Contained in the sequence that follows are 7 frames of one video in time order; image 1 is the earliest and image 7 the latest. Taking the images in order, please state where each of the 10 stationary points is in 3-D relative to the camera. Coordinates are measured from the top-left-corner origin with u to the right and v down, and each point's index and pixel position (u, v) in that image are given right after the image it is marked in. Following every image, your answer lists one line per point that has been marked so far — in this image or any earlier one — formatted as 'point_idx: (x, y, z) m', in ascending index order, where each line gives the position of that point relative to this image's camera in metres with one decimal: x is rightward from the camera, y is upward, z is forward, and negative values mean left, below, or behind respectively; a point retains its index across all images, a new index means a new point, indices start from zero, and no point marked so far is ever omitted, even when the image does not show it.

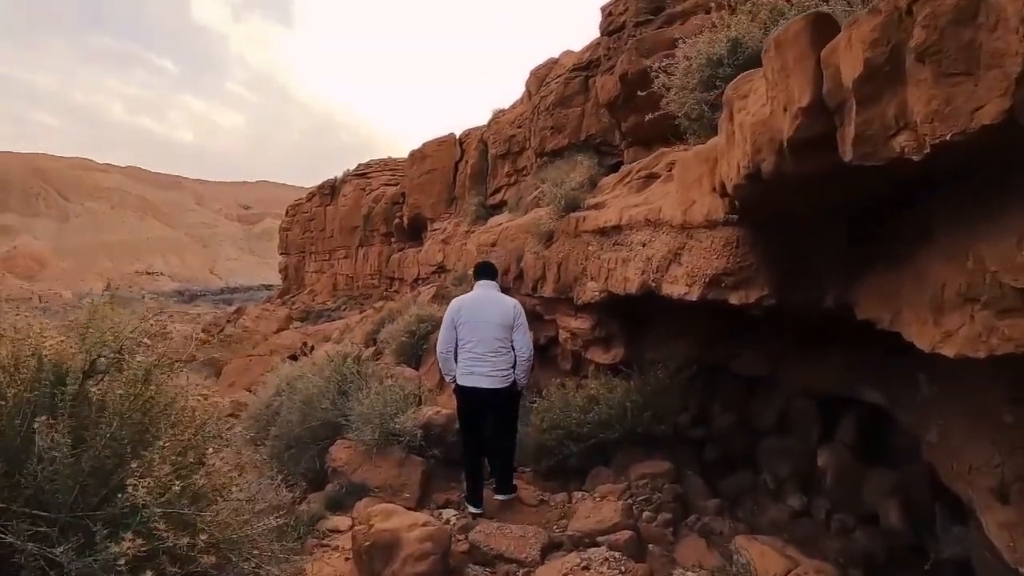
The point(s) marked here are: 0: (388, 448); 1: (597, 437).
0: (-0.9, -1.2, +6.1) m
1: (+0.8, -1.3, +6.9) m
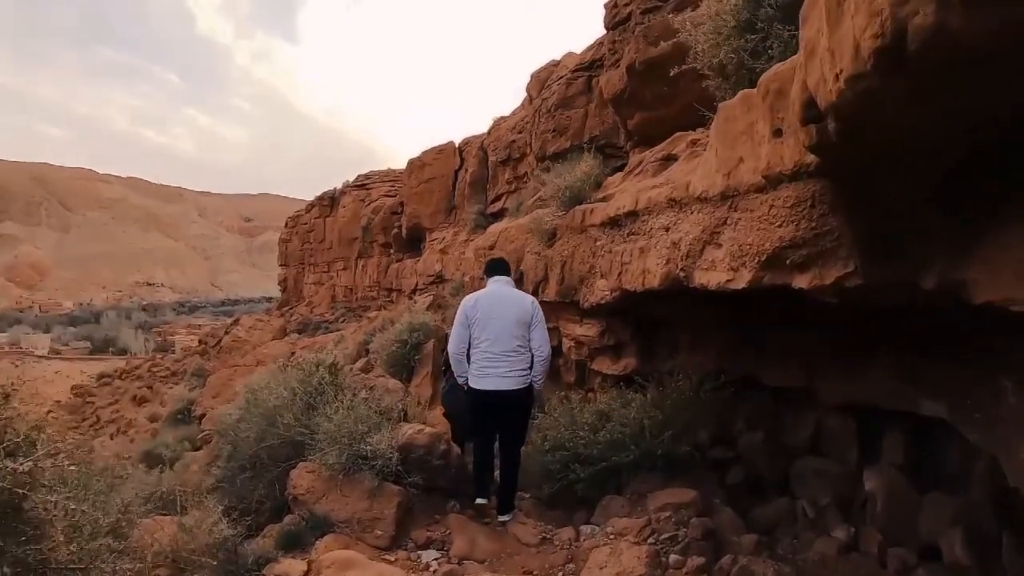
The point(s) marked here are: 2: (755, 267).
0: (-1.0, -1.2, +5.1) m
1: (+0.7, -1.3, +5.9) m
2: (+1.2, +0.1, +3.7) m
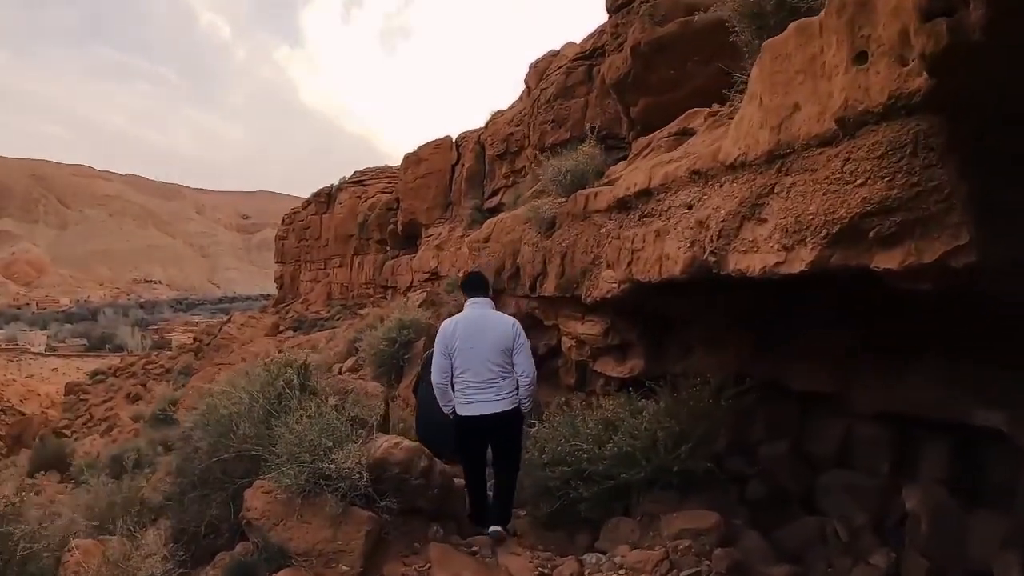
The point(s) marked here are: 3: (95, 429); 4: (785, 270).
0: (-1.0, -1.1, +4.3) m
1: (+0.7, -1.2, +5.1) m
2: (+1.1, +0.2, +2.9) m
3: (-8.9, -3.0, +17.0) m
4: (+1.1, +0.1, +3.1) m
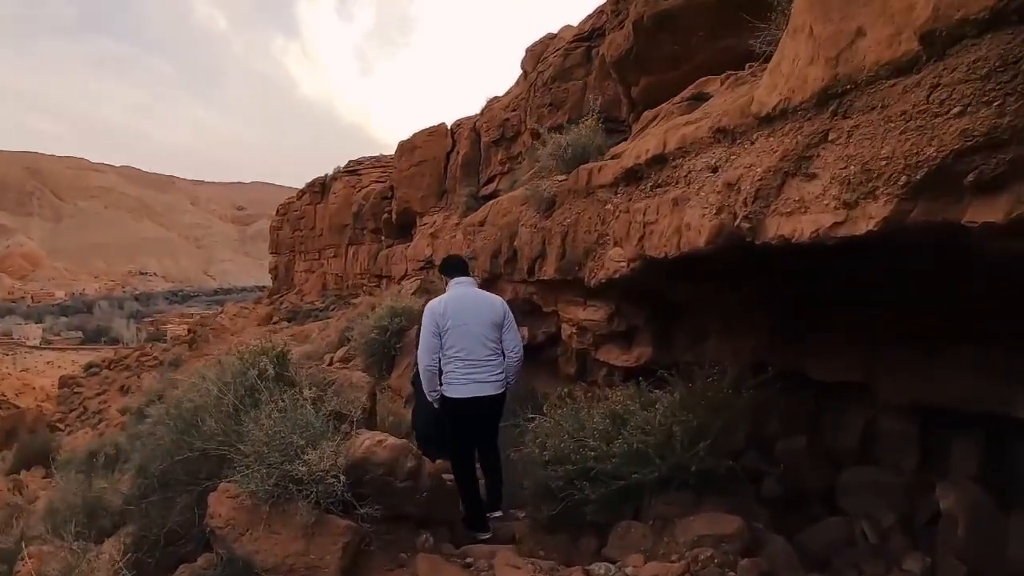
0: (-1.0, -1.0, +3.8) m
1: (+0.7, -1.1, +4.6) m
2: (+1.1, +0.3, +2.4) m
3: (-8.9, -2.8, +16.4) m
4: (+1.1, +0.2, +2.6) m
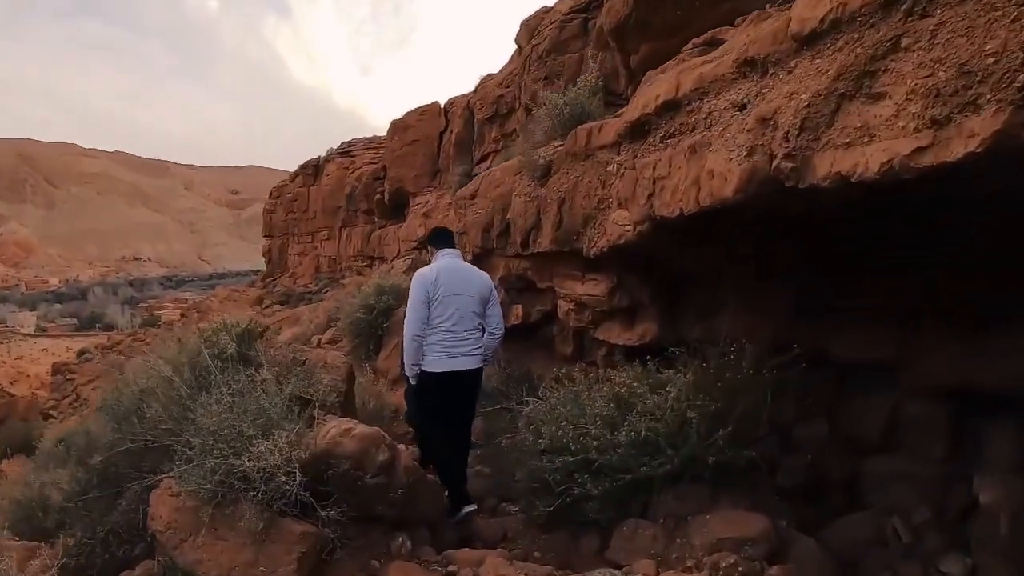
0: (-1.0, -0.9, +3.2) m
1: (+0.6, -0.9, +4.0) m
2: (+1.1, +0.4, +1.8) m
3: (-9.0, -2.4, +15.8) m
4: (+1.0, +0.3, +2.0) m
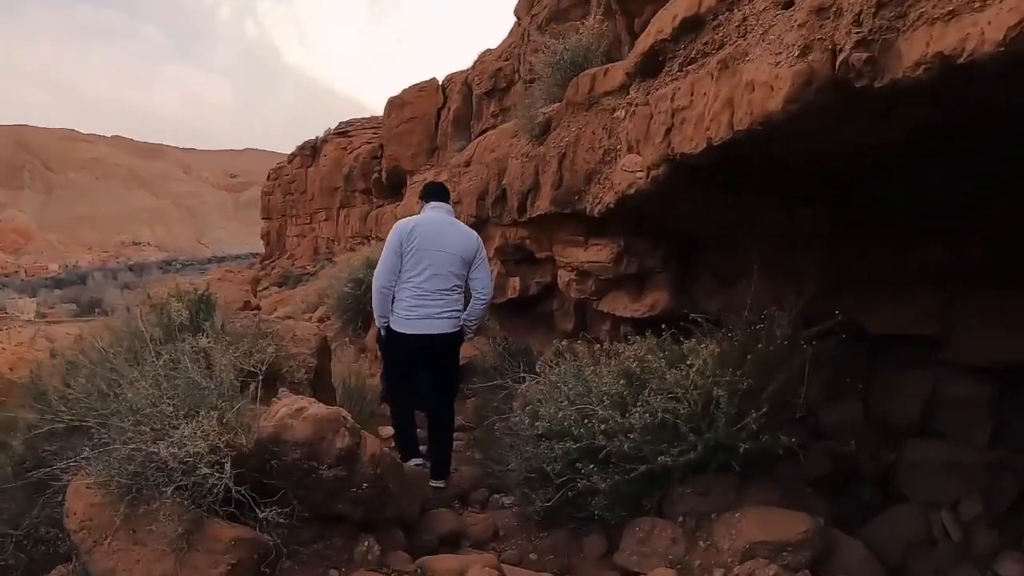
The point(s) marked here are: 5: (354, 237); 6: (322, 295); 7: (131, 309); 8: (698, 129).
0: (-1.1, -0.7, +2.6) m
1: (+0.6, -0.7, +3.4) m
2: (+1.1, +0.6, +1.2) m
3: (-9.1, -1.9, +15.3) m
4: (+1.0, +0.5, +1.3) m
5: (-4.1, +1.6, +20.4) m
6: (-3.2, 0.0, +13.3) m
7: (-2.2, -0.1, +4.6) m
8: (+0.7, +0.6, +2.9) m
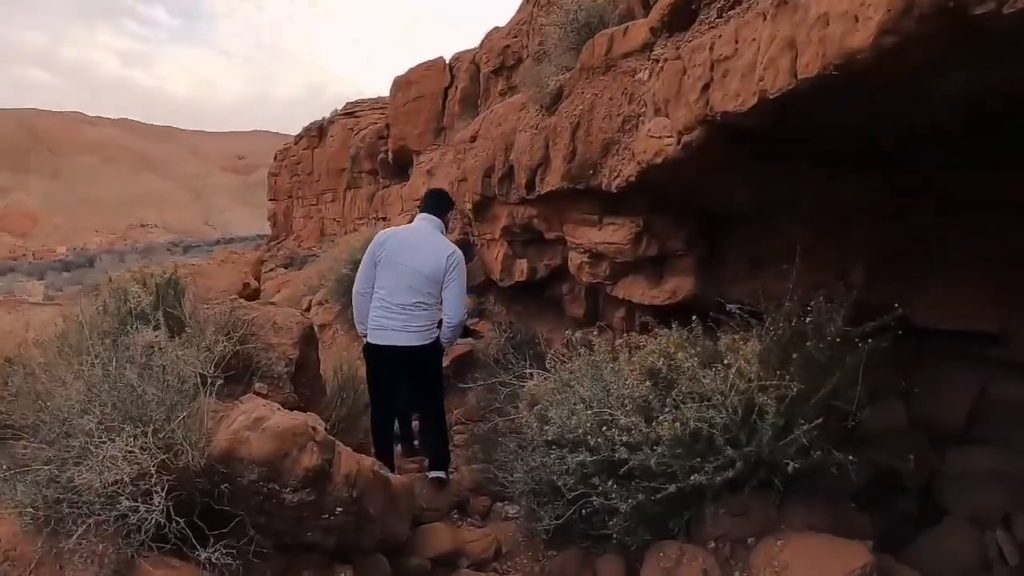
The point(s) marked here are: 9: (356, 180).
0: (-1.1, -0.7, +2.1) m
1: (+0.6, -0.7, +2.9) m
2: (+1.1, +0.6, +0.6) m
3: (-9.0, -1.5, +14.9) m
4: (+1.0, +0.5, +0.8) m
5: (-3.9, +2.1, +19.9) m
6: (-3.1, +0.3, +12.8) m
7: (-2.1, 0.0, +4.1) m
8: (+0.7, +0.6, +2.4) m
9: (-3.9, +2.9, +20.0) m
